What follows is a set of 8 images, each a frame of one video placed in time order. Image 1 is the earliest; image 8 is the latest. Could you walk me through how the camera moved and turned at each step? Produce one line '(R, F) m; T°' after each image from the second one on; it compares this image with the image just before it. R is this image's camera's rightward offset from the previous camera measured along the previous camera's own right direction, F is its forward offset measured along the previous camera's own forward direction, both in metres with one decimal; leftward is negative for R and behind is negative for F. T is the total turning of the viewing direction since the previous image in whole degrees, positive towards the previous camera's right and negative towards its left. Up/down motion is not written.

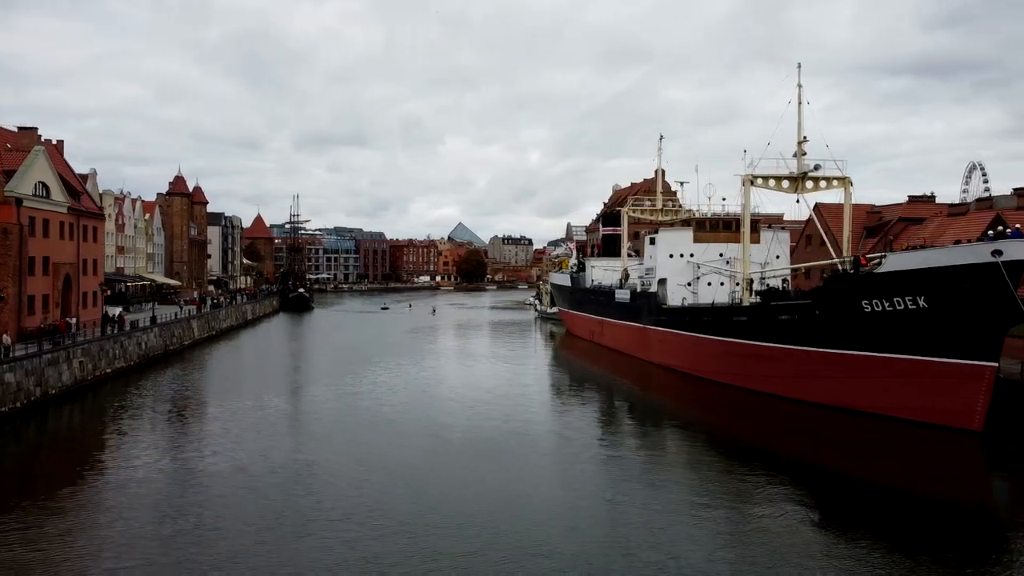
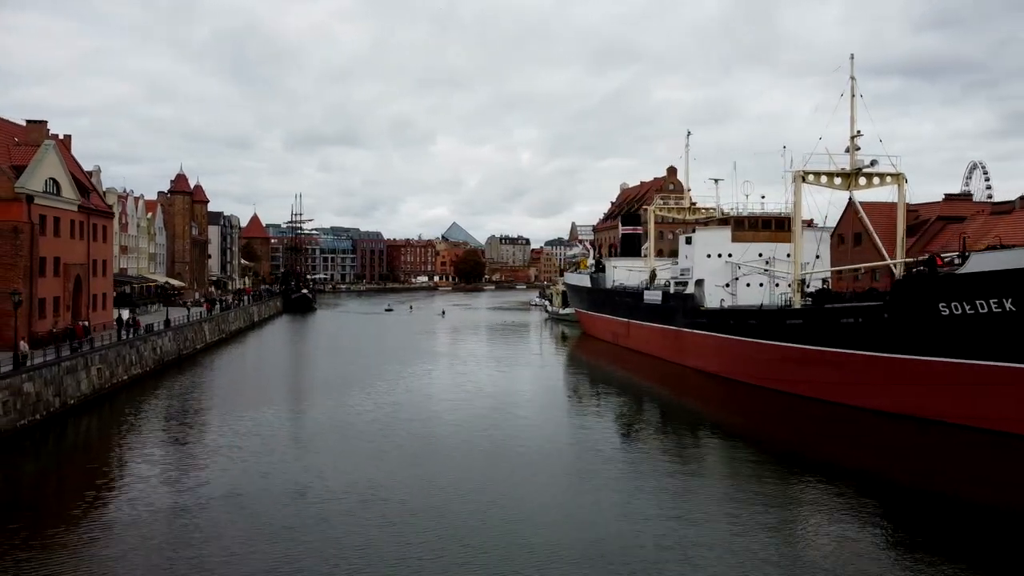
(-1.8, +1.4) m; +1°
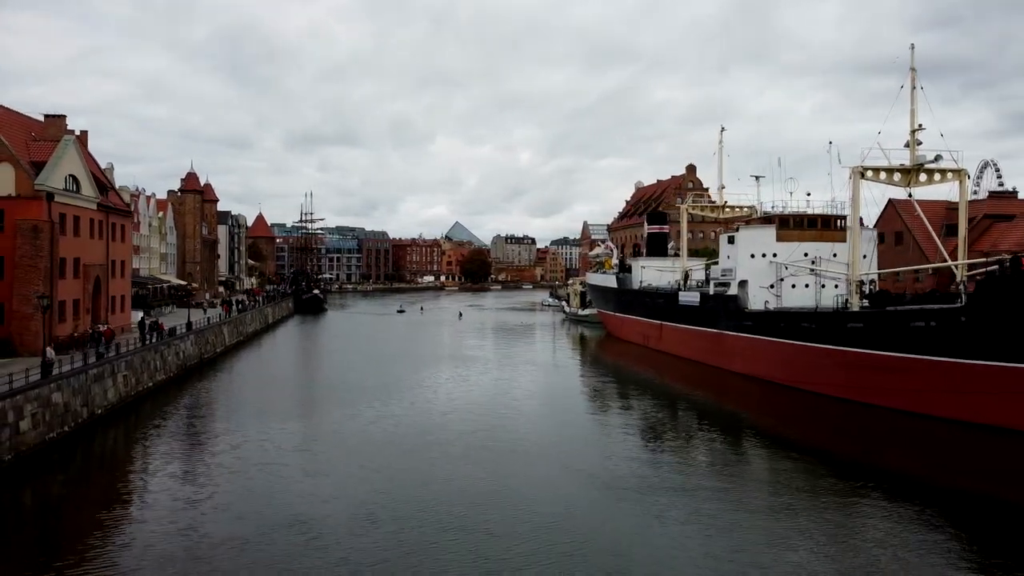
(-1.6, +1.3) m; 0°
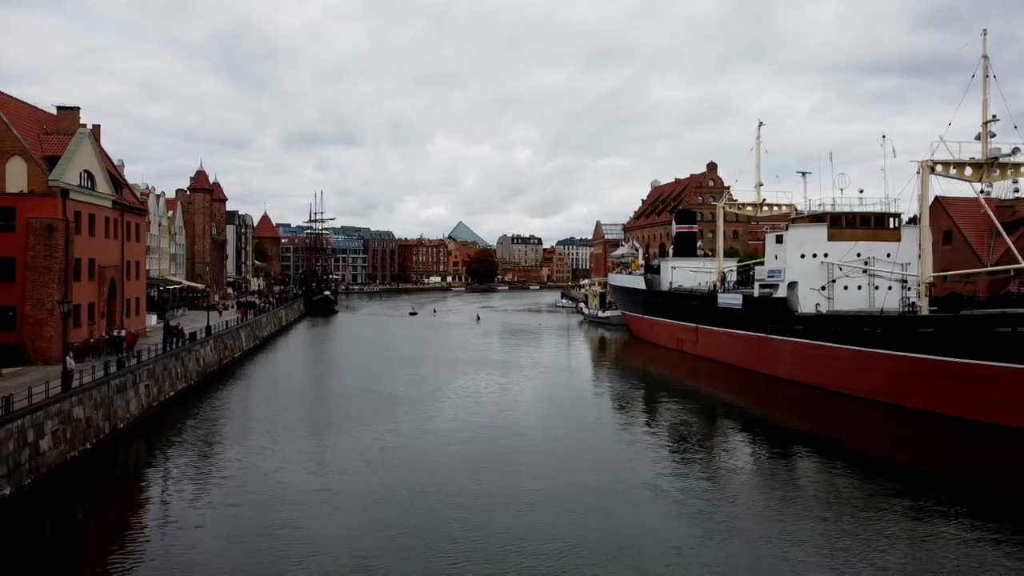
(-1.5, +1.6) m; 0°
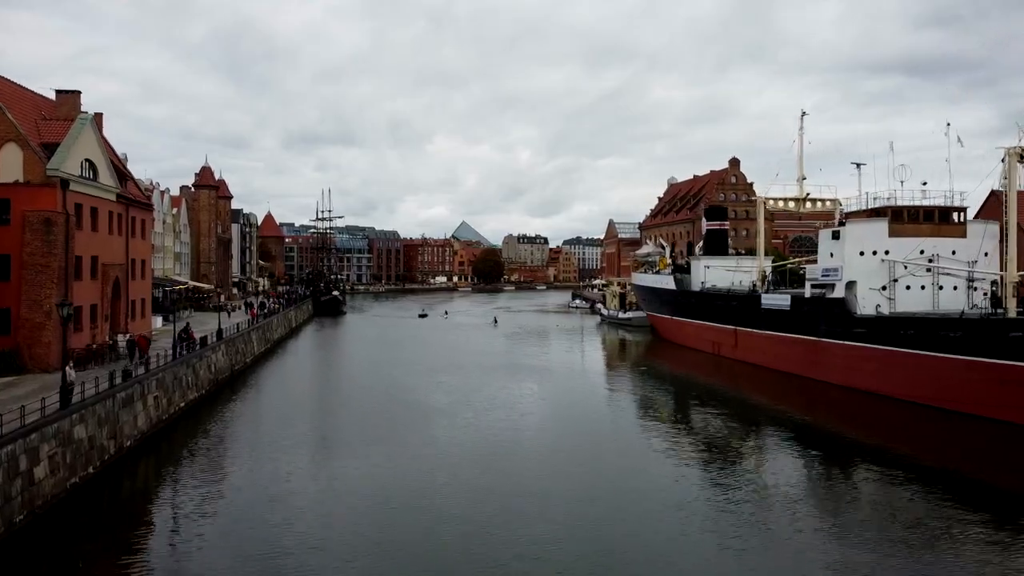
(-1.3, +2.2) m; 0°
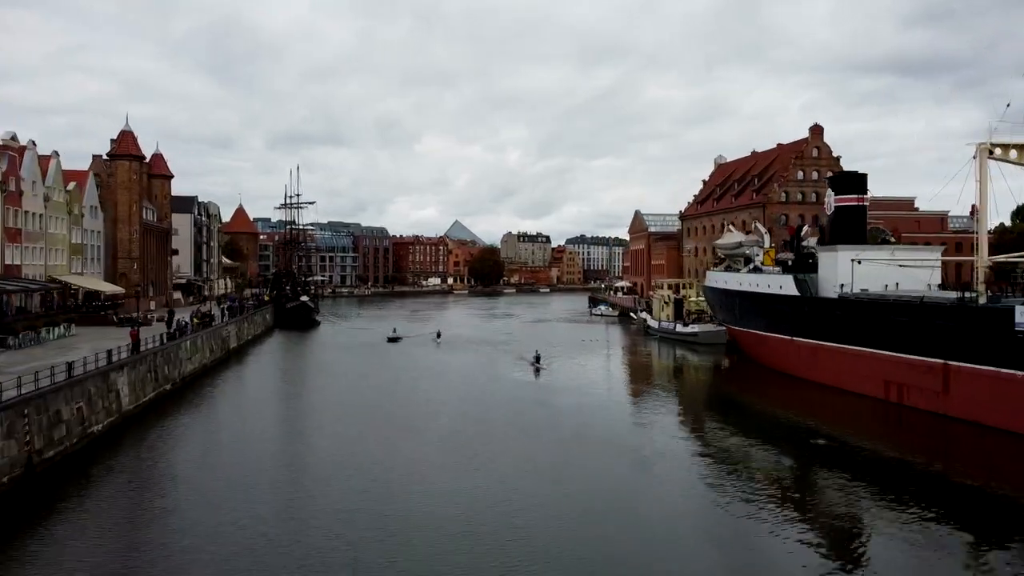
(-1.9, +14.5) m; +1°
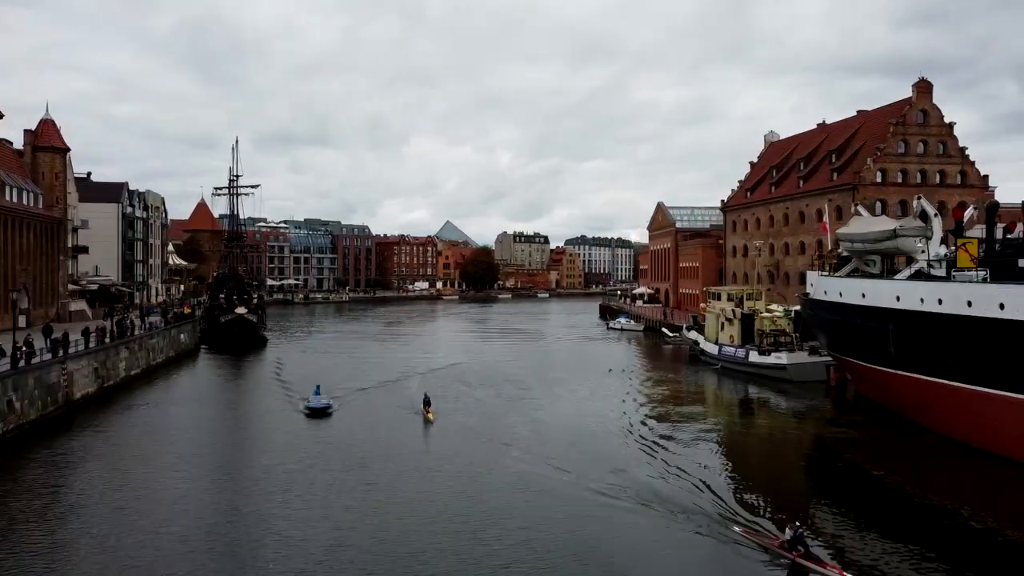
(-0.5, +12.9) m; +1°
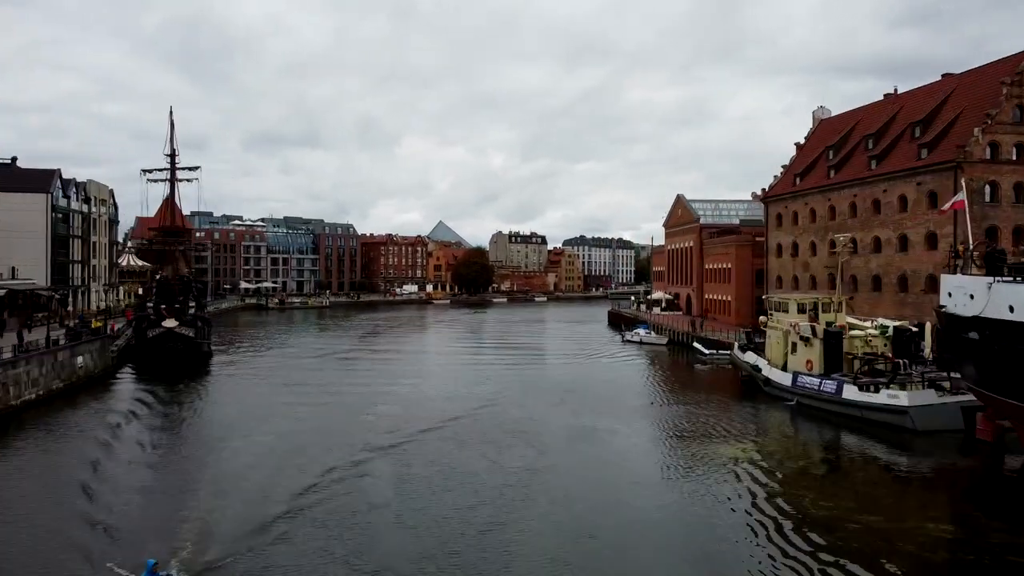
(-0.3, +8.6) m; 0°
